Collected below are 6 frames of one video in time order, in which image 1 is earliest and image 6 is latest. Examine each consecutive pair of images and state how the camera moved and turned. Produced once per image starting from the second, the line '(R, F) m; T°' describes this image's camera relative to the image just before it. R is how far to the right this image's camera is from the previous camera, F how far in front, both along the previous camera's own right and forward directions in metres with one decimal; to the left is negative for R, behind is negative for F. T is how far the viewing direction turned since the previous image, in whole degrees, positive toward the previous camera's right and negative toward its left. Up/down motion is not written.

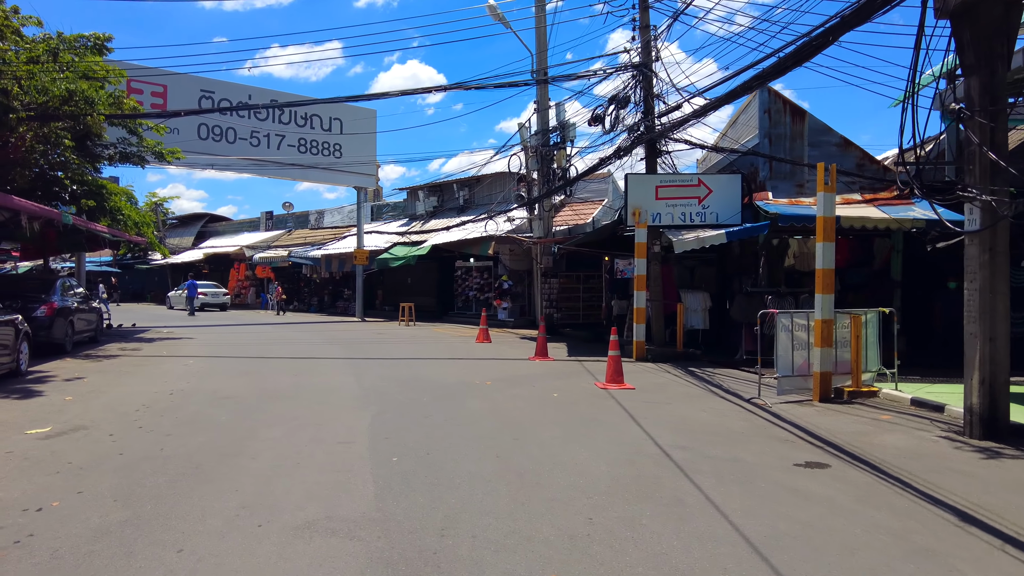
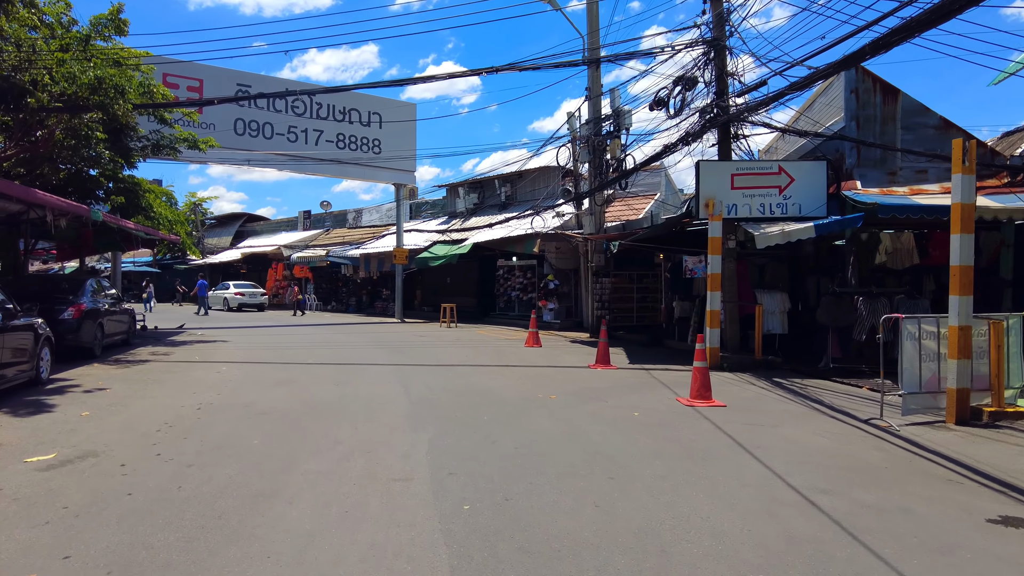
(-0.5, +1.2) m; -3°
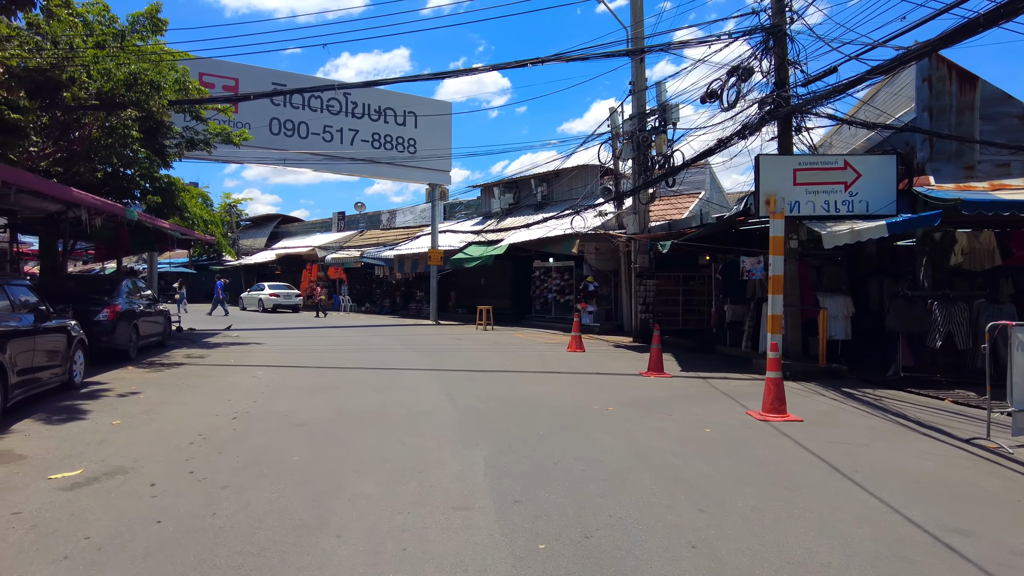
(-0.3, +0.6) m; -3°
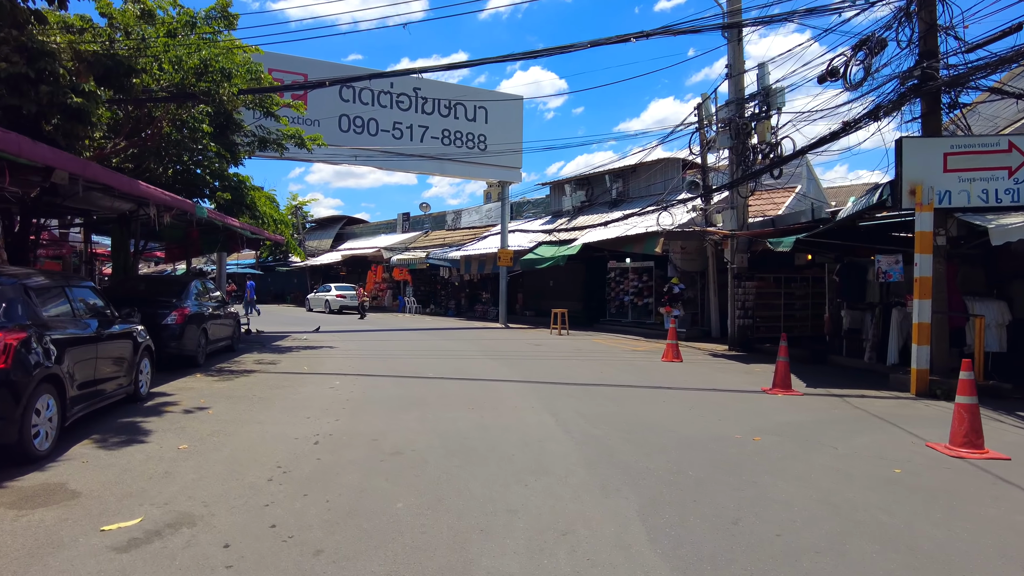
(-0.7, +1.2) m; -5°
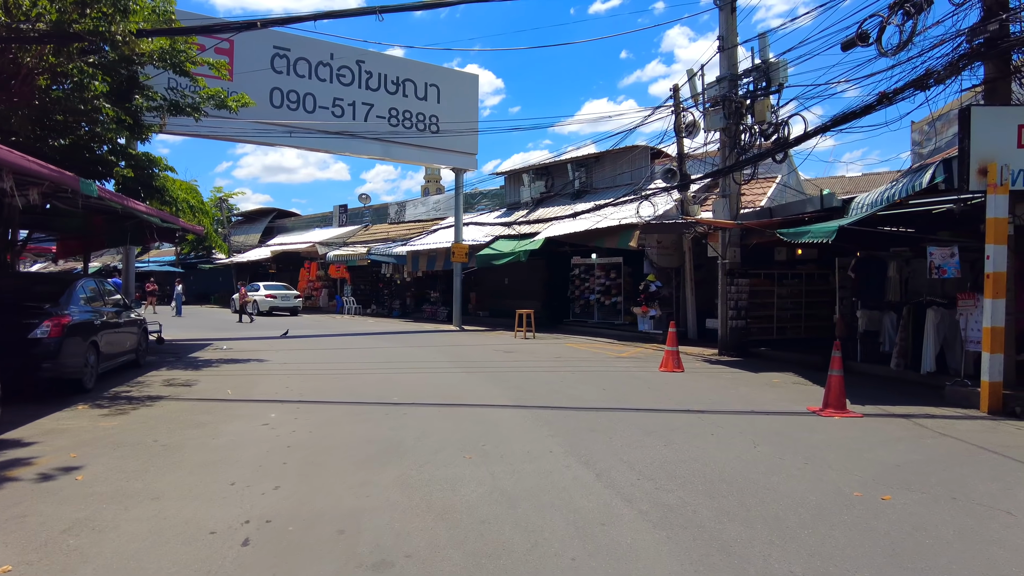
(-0.7, +2.2) m; +6°
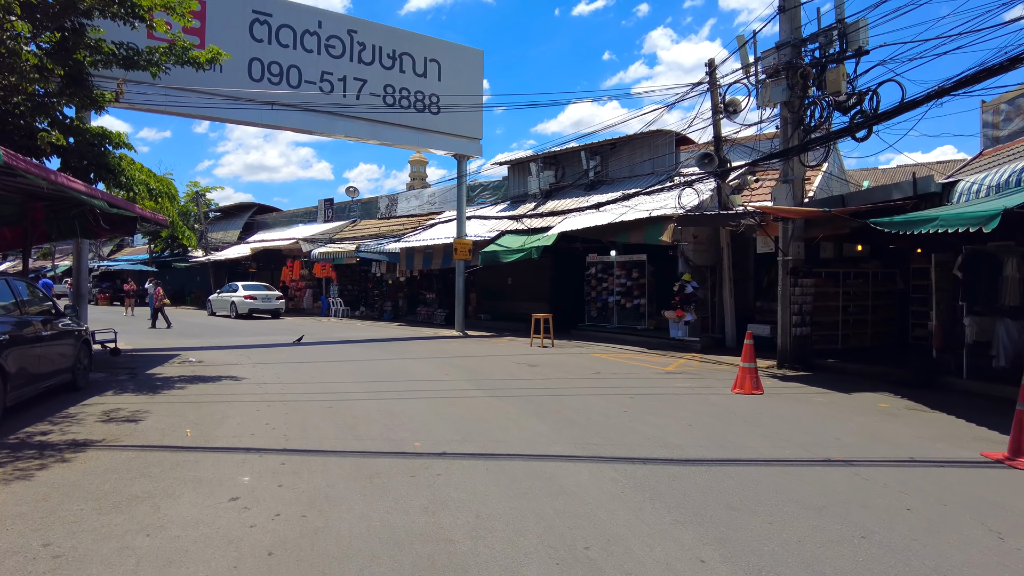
(-0.8, +2.3) m; +1°
